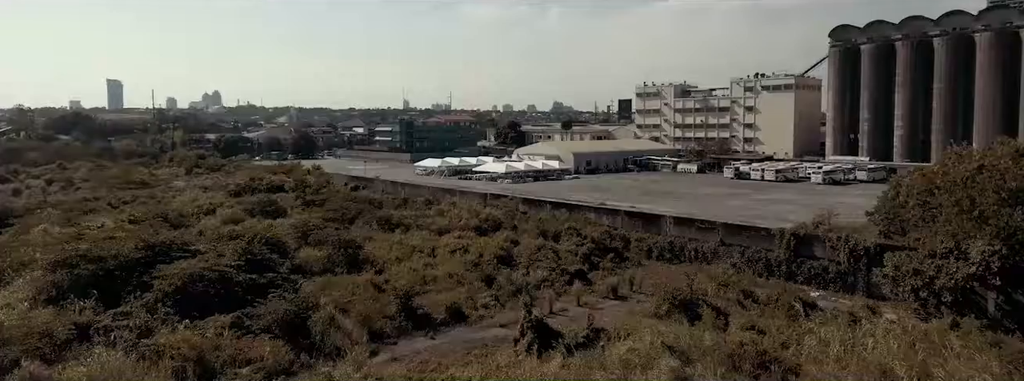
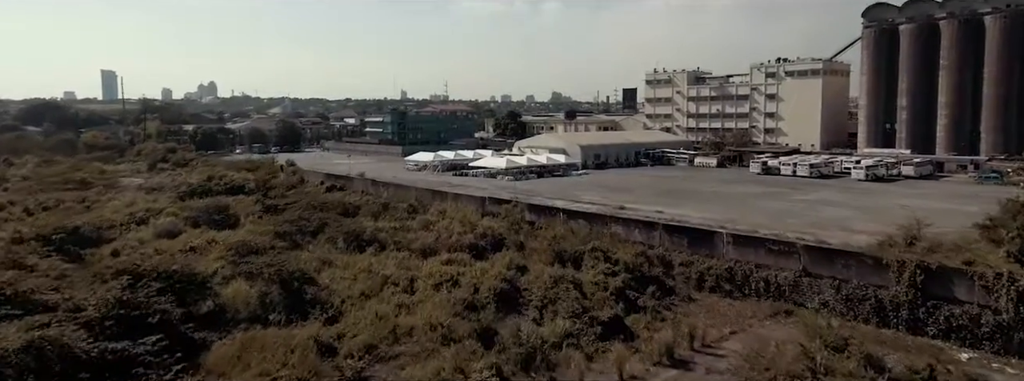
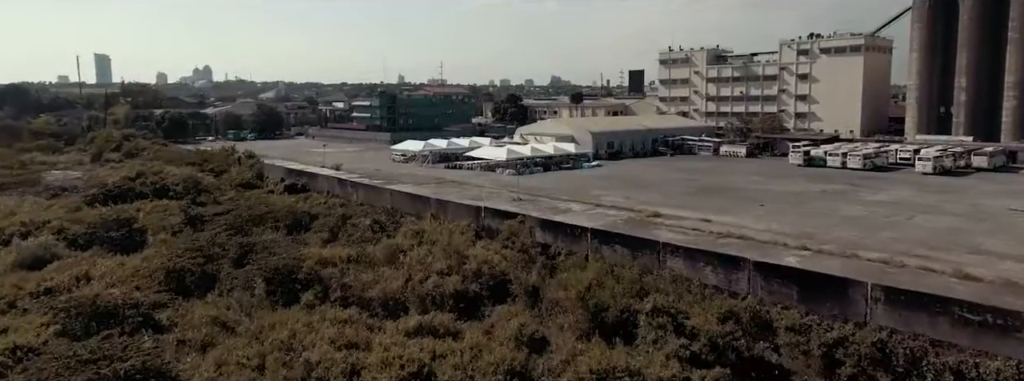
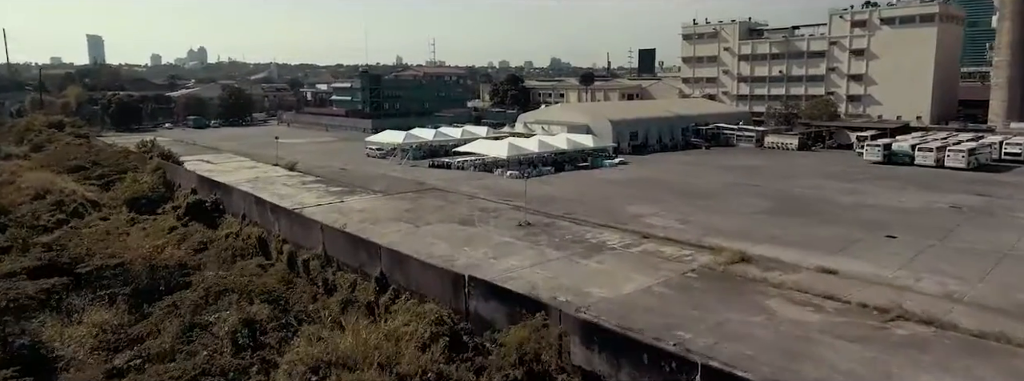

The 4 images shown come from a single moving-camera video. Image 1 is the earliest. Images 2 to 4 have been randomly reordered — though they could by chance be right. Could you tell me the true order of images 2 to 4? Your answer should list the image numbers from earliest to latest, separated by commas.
2, 3, 4
